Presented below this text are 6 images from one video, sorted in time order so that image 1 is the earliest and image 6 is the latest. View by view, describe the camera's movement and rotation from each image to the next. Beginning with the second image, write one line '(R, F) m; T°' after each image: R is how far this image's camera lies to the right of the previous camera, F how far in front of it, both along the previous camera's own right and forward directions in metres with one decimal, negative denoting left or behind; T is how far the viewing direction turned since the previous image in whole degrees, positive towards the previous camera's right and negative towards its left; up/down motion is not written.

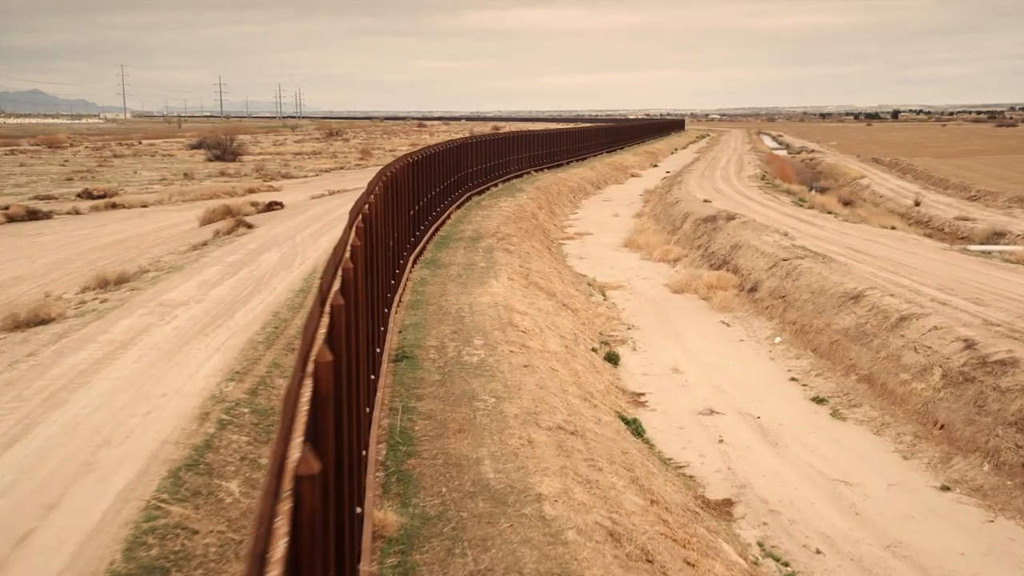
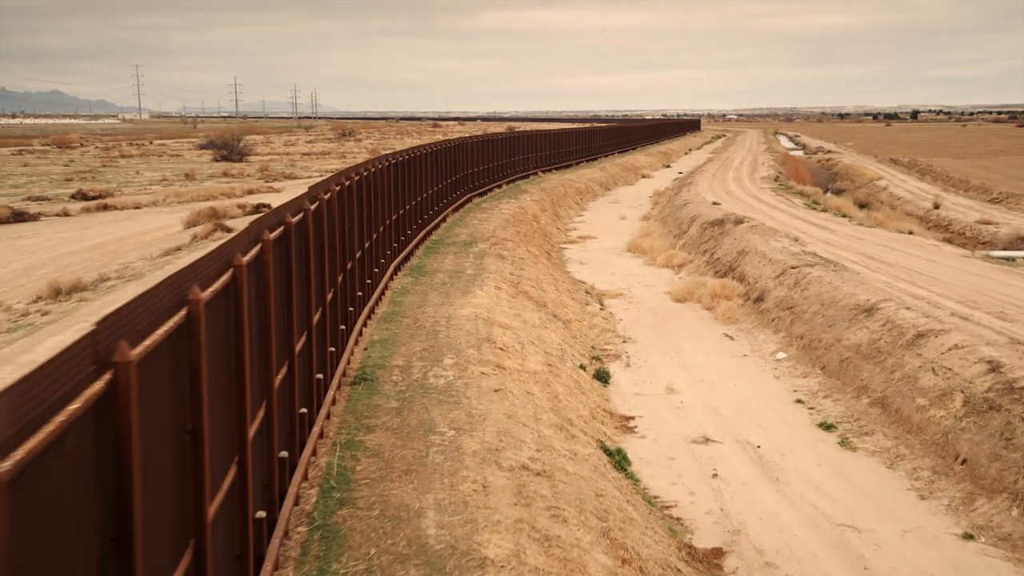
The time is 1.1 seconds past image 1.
(+0.6, +1.7) m; -1°
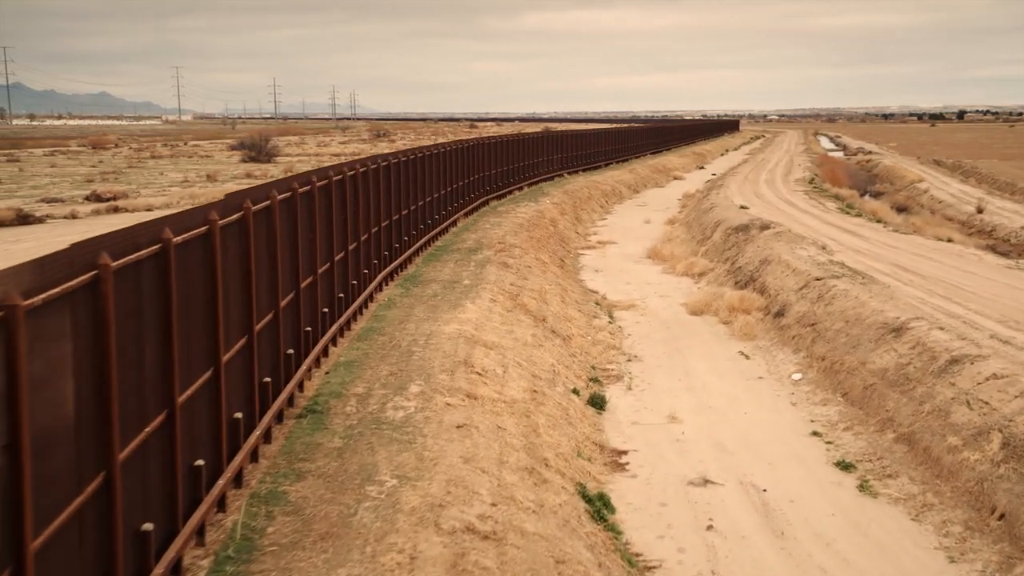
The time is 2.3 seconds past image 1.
(+0.8, +1.8) m; -2°
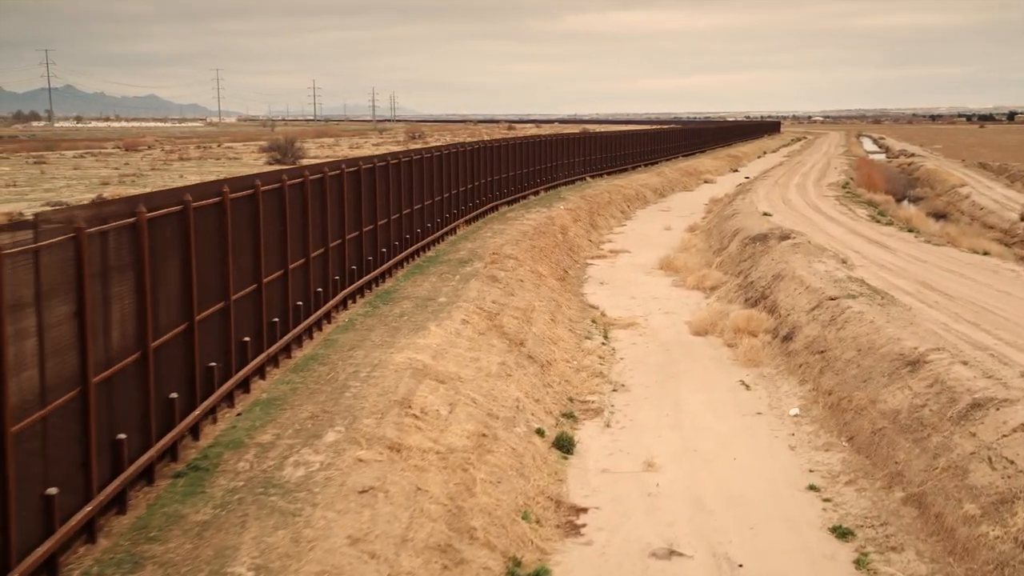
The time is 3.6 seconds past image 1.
(+1.2, +2.2) m; -2°
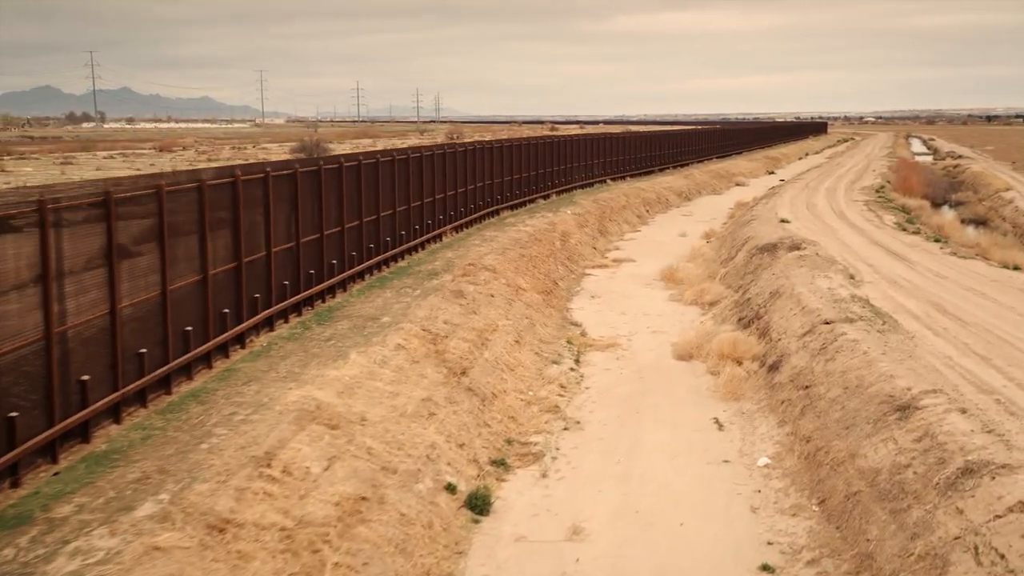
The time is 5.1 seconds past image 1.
(+1.6, +2.5) m; -2°
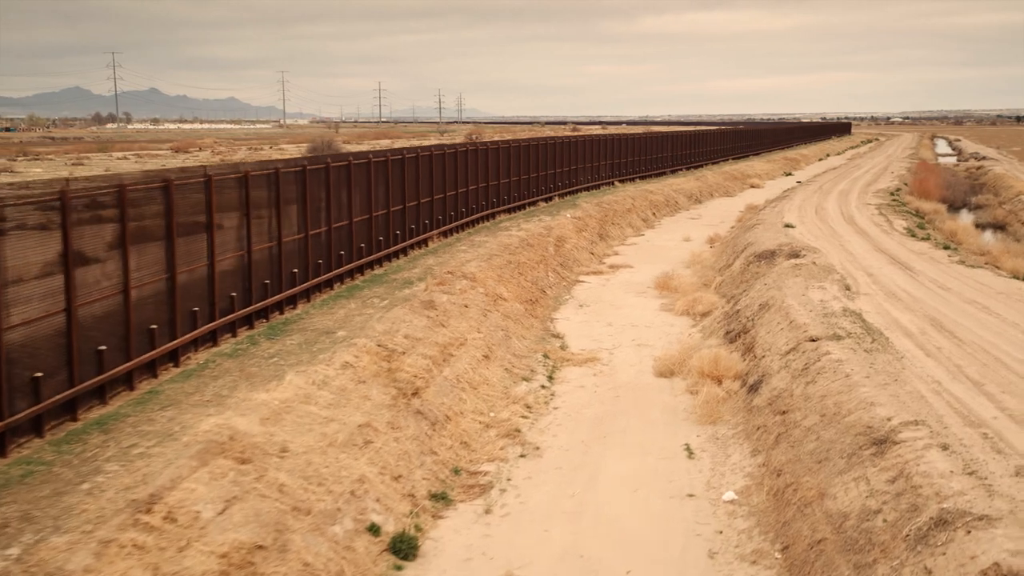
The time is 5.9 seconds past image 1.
(+1.0, +1.3) m; -1°
